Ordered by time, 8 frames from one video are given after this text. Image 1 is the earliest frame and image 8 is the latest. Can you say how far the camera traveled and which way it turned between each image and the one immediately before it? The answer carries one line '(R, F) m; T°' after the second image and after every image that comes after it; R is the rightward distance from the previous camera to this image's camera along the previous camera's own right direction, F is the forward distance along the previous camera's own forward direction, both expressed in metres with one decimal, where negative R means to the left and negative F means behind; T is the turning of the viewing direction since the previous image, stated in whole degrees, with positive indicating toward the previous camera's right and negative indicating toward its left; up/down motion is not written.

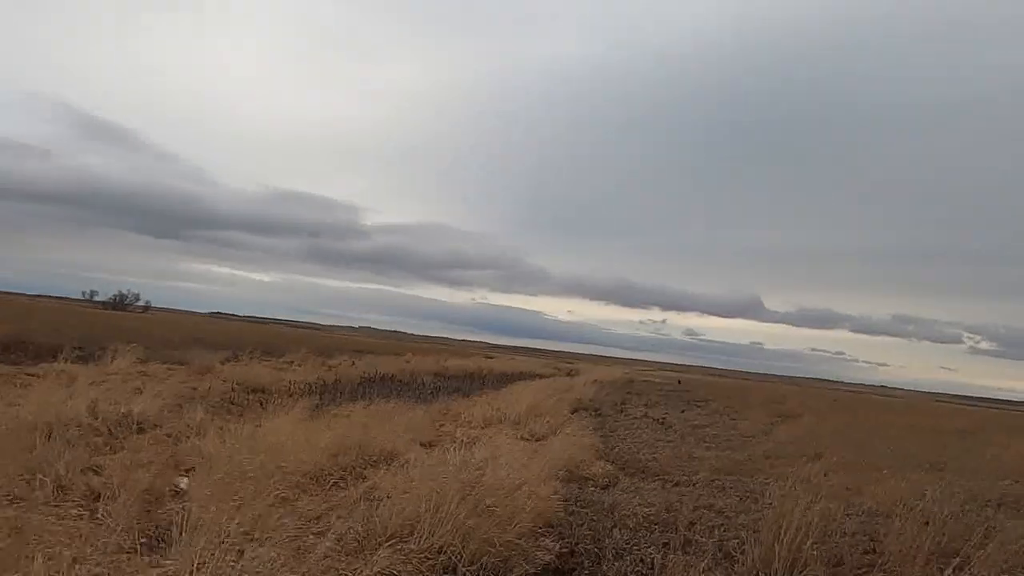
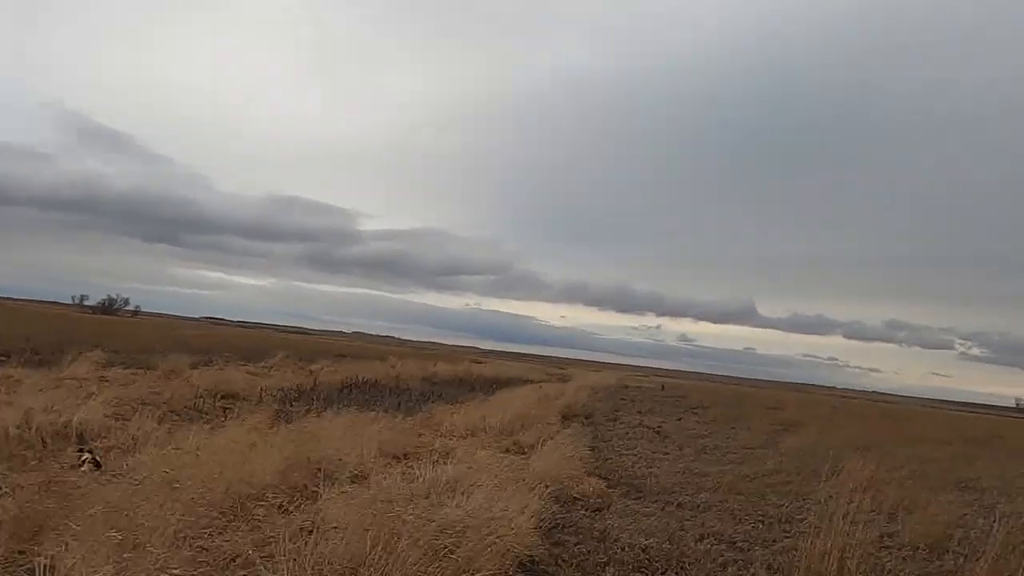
(+0.2, +1.5) m; 0°
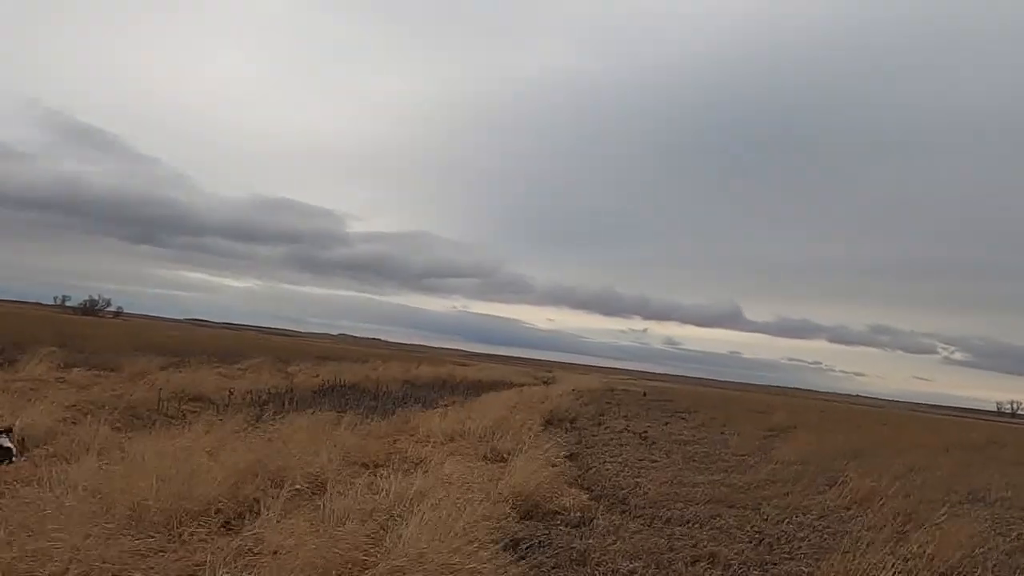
(+0.2, +0.9) m; +1°
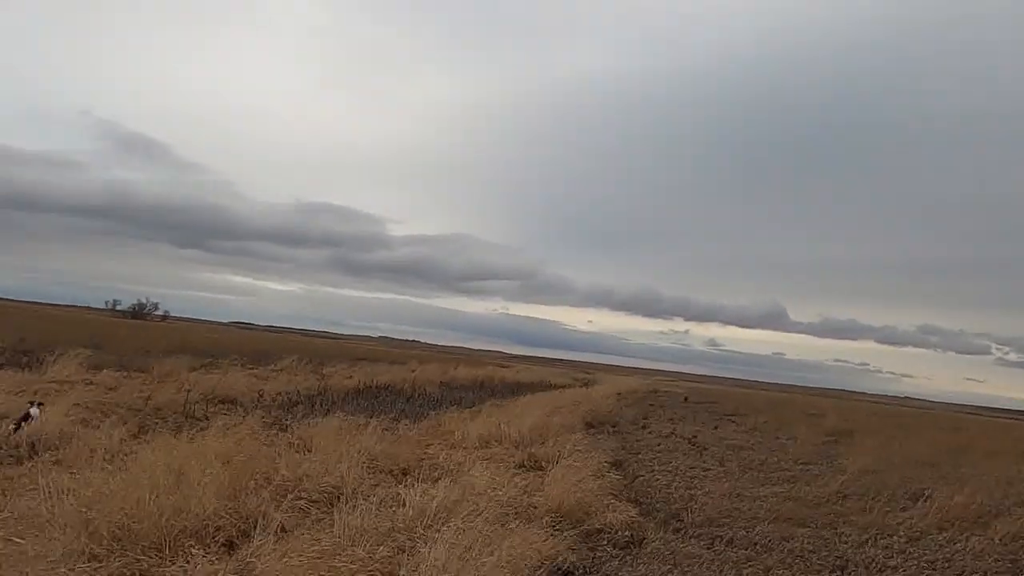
(0.0, +1.1) m; -3°
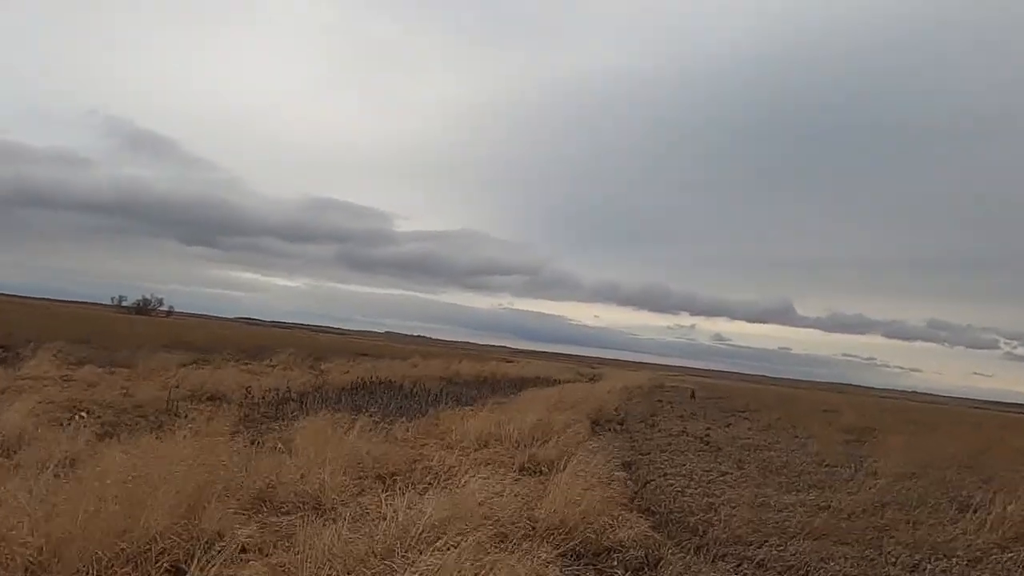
(+0.1, +1.1) m; 0°
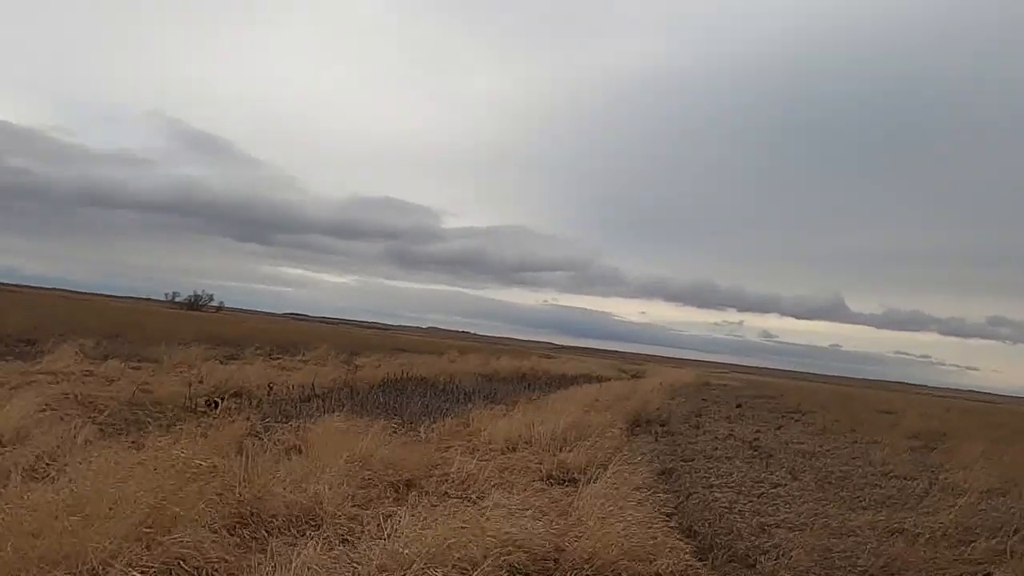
(+0.3, +1.2) m; -3°
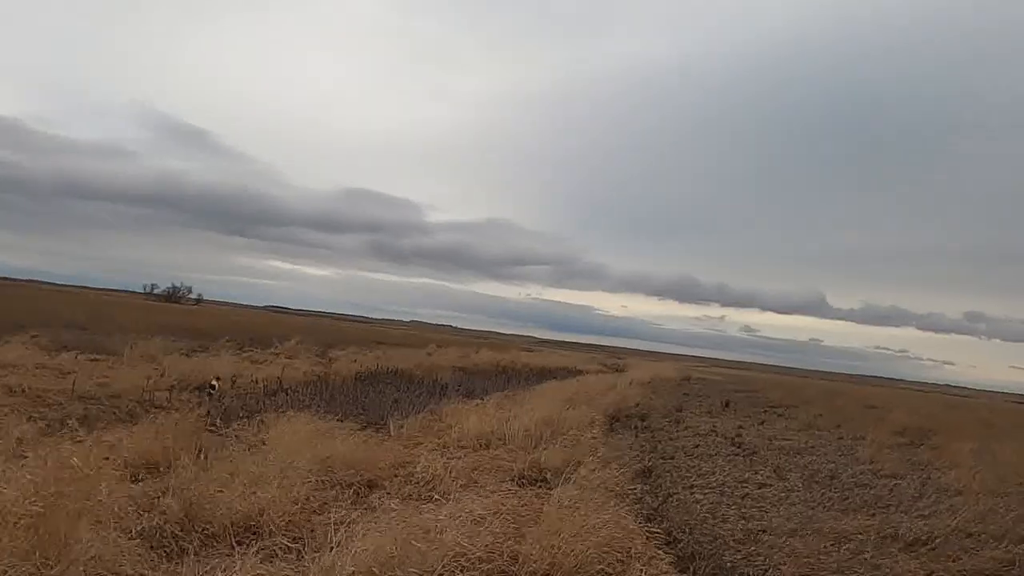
(+0.2, +0.7) m; +1°
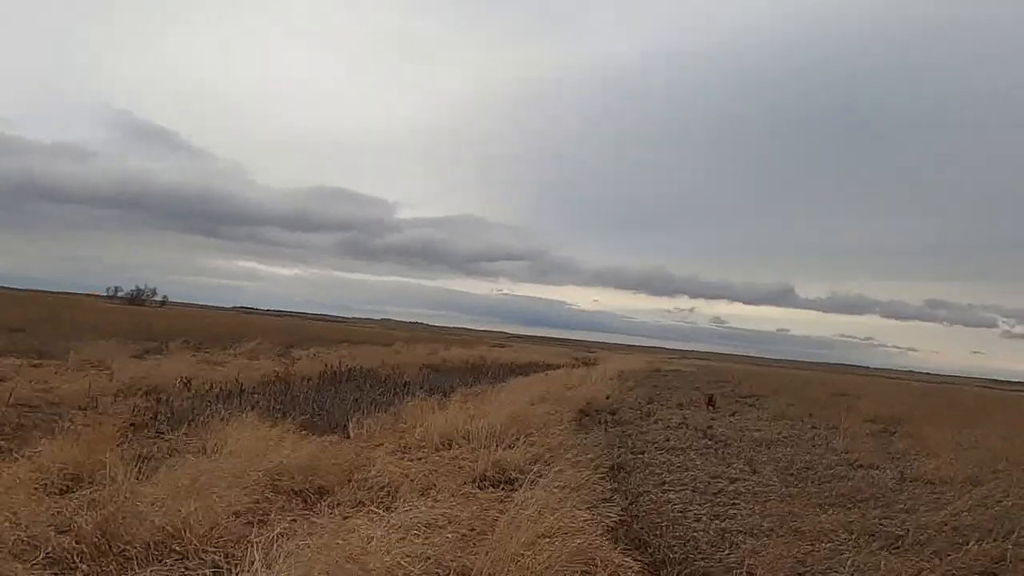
(+0.2, +0.6) m; +2°
